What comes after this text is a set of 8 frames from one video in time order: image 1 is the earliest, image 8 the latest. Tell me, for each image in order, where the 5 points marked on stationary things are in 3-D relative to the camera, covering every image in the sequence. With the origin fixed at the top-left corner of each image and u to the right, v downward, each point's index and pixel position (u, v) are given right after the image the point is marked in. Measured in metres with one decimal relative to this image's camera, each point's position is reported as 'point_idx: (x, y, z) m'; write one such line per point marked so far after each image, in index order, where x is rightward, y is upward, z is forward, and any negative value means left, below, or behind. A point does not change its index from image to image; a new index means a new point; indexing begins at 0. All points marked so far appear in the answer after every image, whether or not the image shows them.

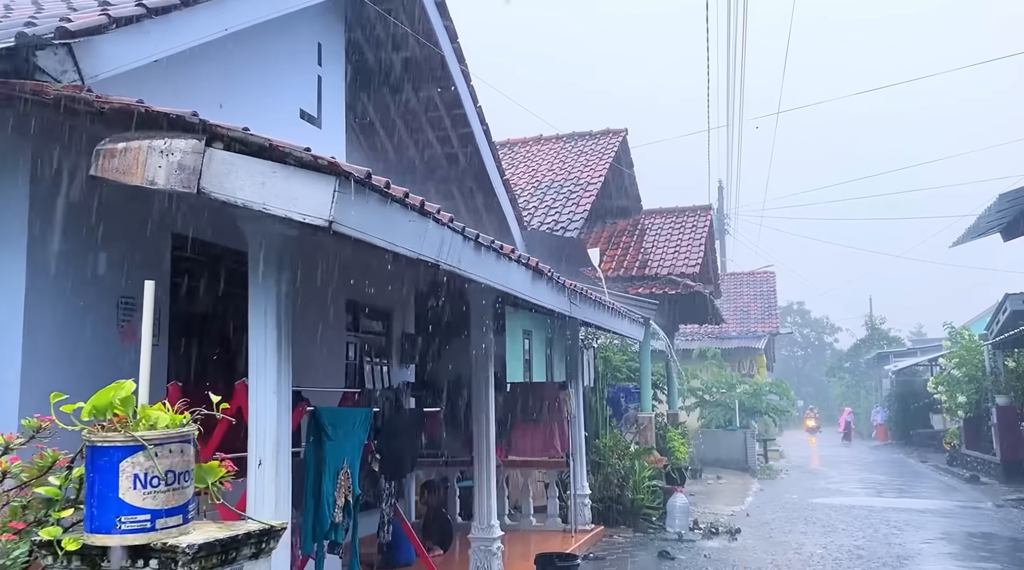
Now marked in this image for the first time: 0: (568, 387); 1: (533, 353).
0: (+0.6, -1.0, +8.7) m
1: (+0.3, -0.9, +11.5) m
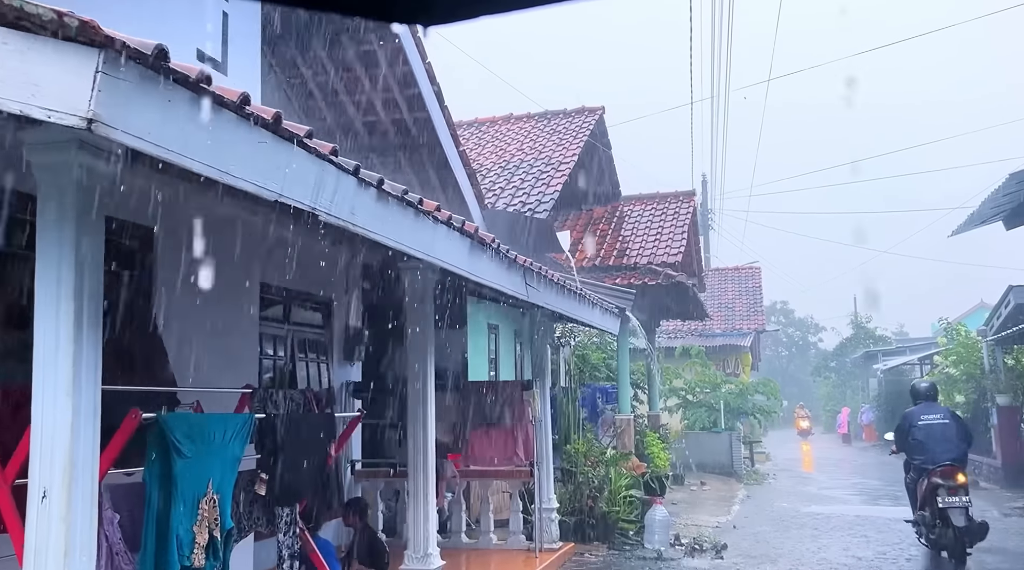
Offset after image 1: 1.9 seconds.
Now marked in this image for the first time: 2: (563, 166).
0: (+0.2, -0.9, +7.7) m
1: (-0.2, -0.8, +10.4) m
2: (+0.6, +1.4, +10.4) m
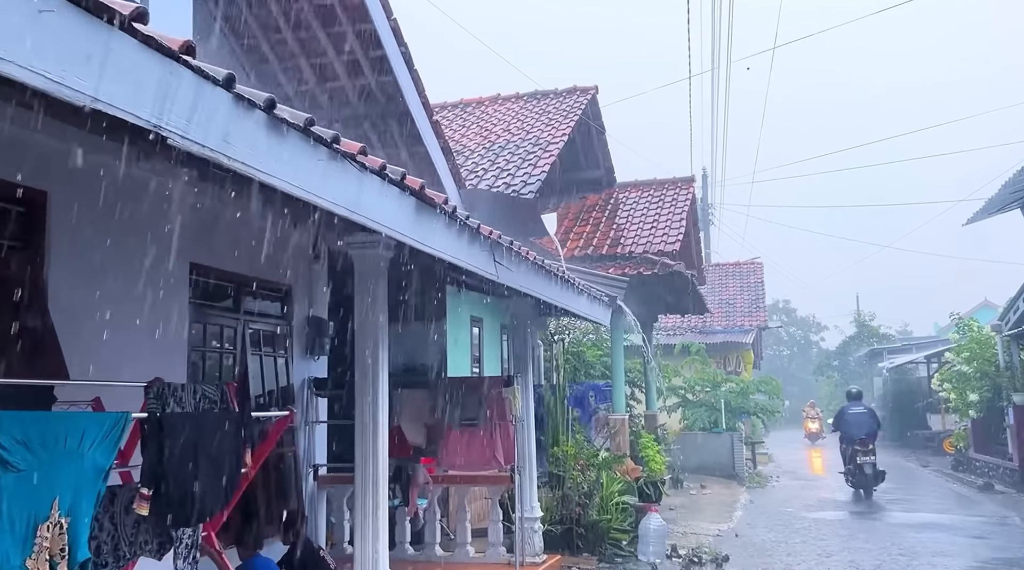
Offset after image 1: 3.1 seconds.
0: (0.0, -0.8, +7.0) m
1: (-0.3, -0.7, +9.7) m
2: (+0.4, +1.6, +9.7) m
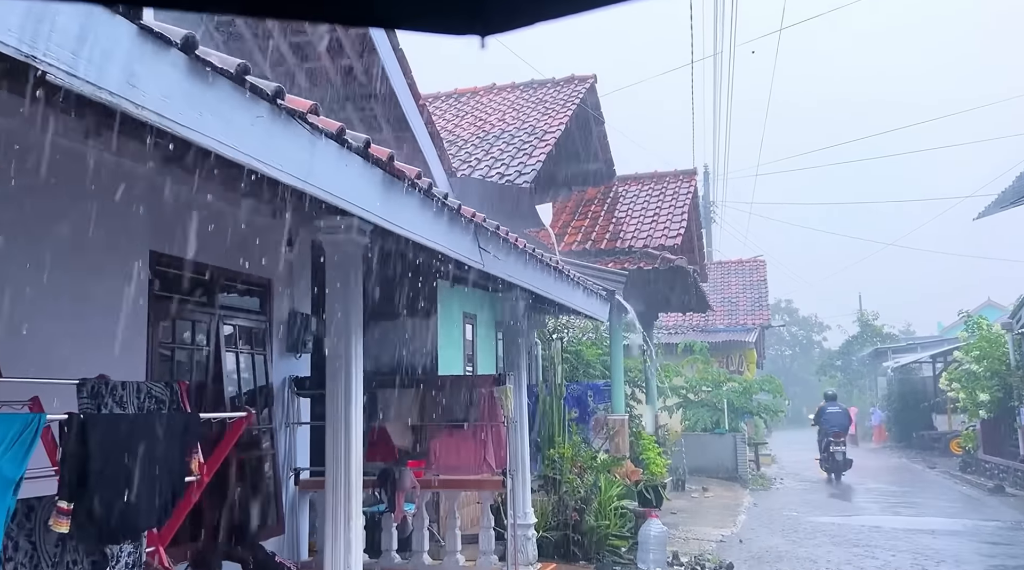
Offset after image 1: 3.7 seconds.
0: (0.0, -0.7, +6.6) m
1: (-0.4, -0.6, +9.3) m
2: (+0.4, +1.6, +9.3) m
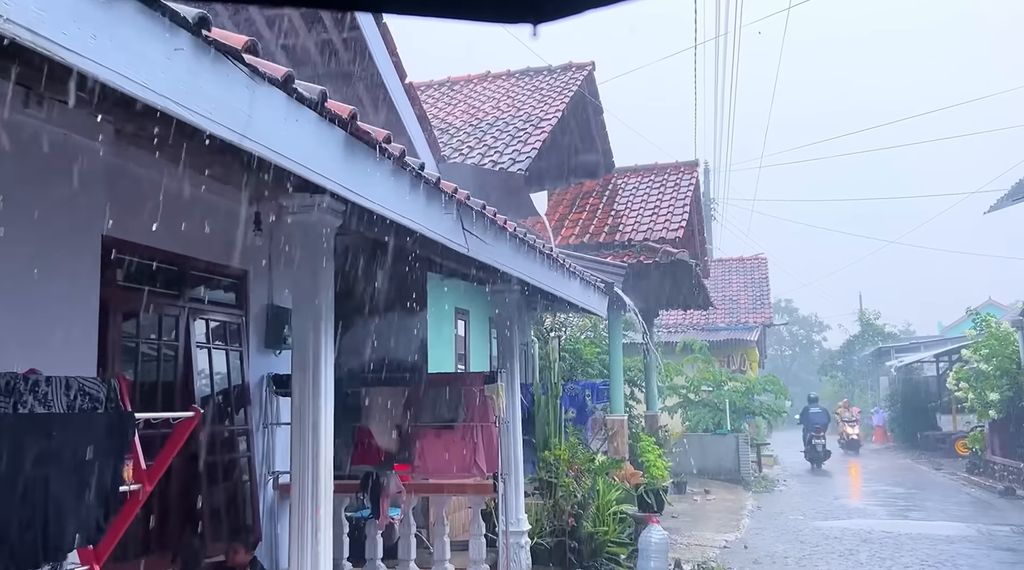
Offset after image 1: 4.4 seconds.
0: (-0.1, -0.7, +6.2) m
1: (-0.5, -0.6, +8.9) m
2: (+0.3, +1.7, +8.9) m
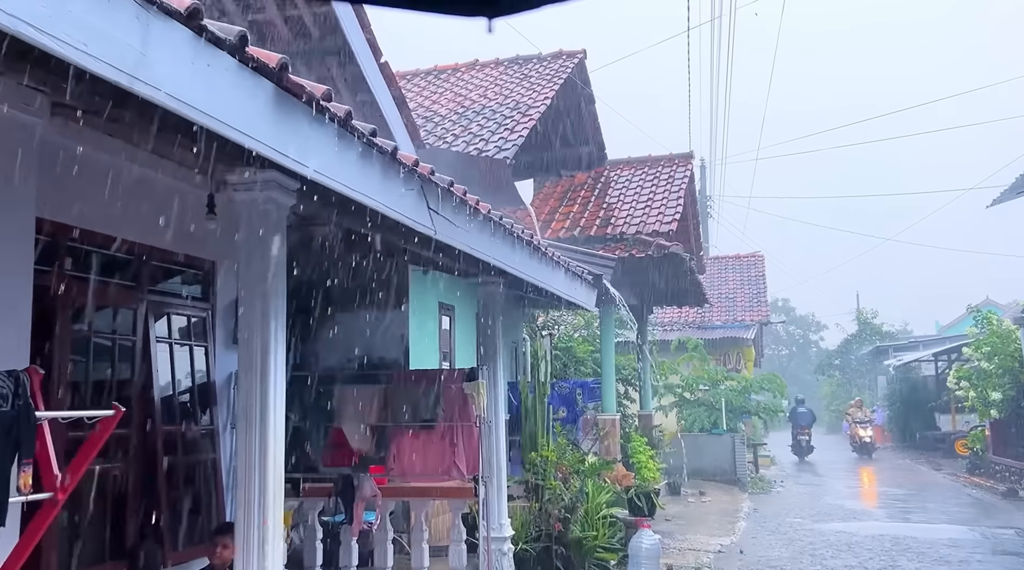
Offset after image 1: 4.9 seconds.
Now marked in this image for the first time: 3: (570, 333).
0: (-0.2, -0.6, +5.9) m
1: (-0.6, -0.5, +8.6) m
2: (+0.2, +1.7, +8.6) m
3: (+1.0, -0.8, +14.3) m
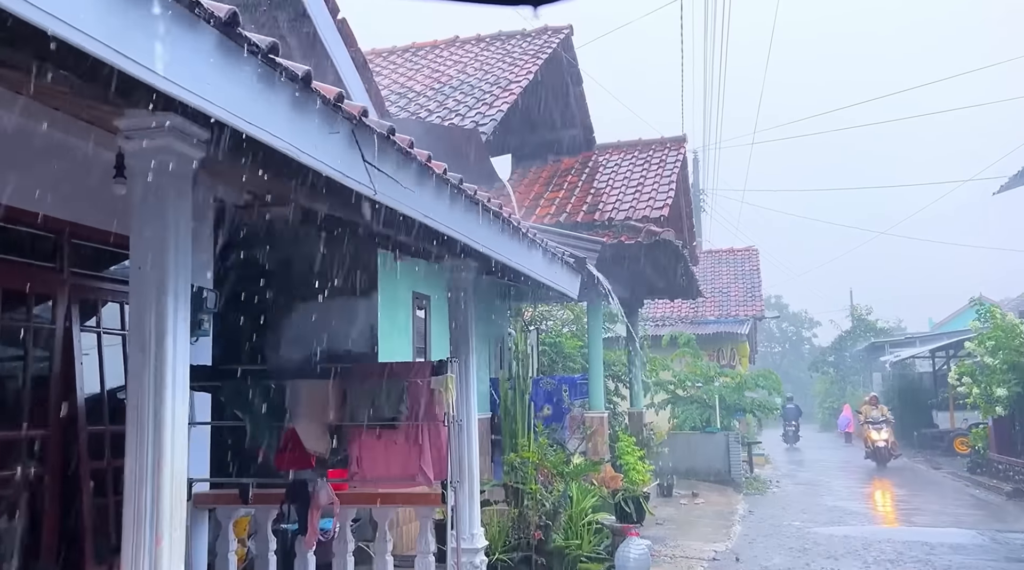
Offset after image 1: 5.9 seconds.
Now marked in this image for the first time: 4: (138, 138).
0: (-0.4, -0.5, +5.3) m
1: (-0.8, -0.4, +8.0) m
2: (0.0, +1.8, +8.0) m
3: (+0.7, -0.7, +13.7) m
4: (-1.2, +0.5, +2.7) m
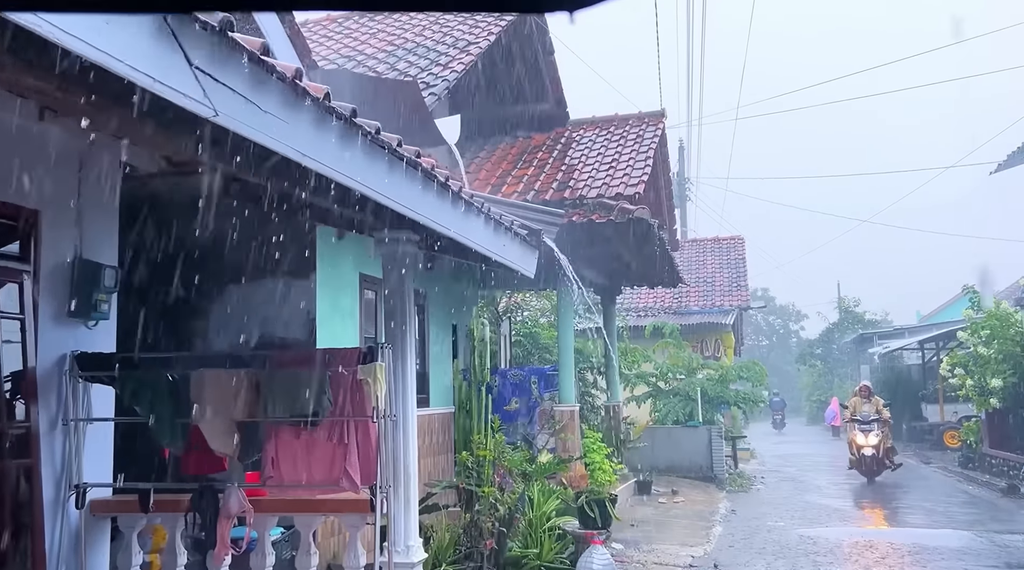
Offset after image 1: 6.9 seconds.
0: (-0.7, -0.4, +4.6) m
1: (-1.1, -0.2, +7.3) m
2: (-0.3, +2.0, +7.3) m
3: (+0.3, -0.5, +13.0) m
4: (-1.4, +0.6, +2.0) m
